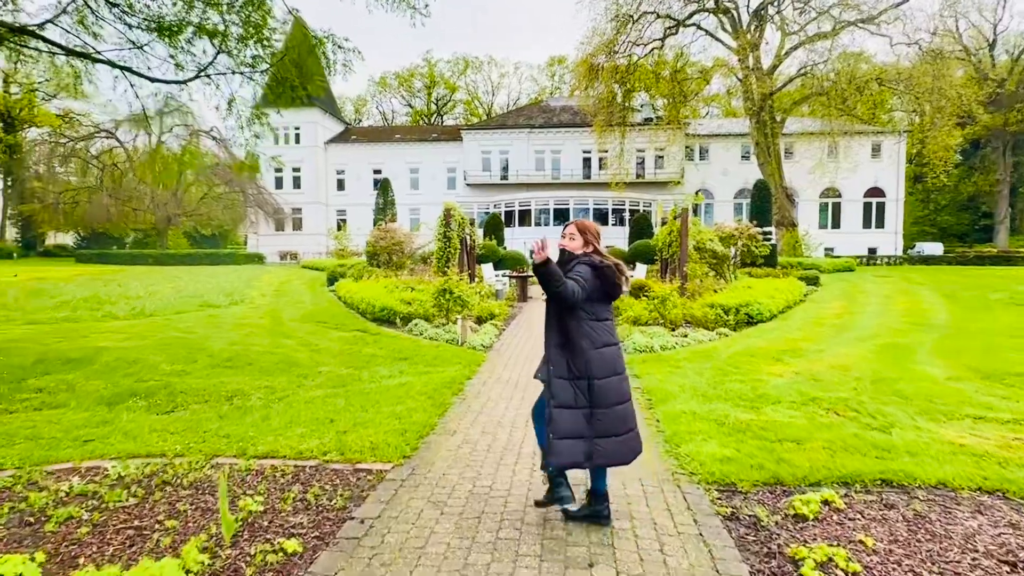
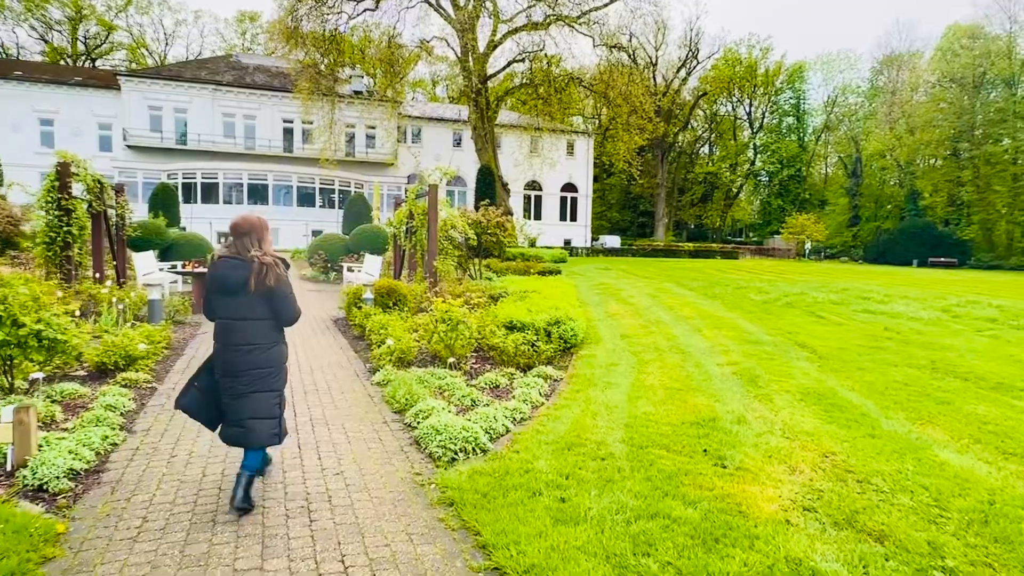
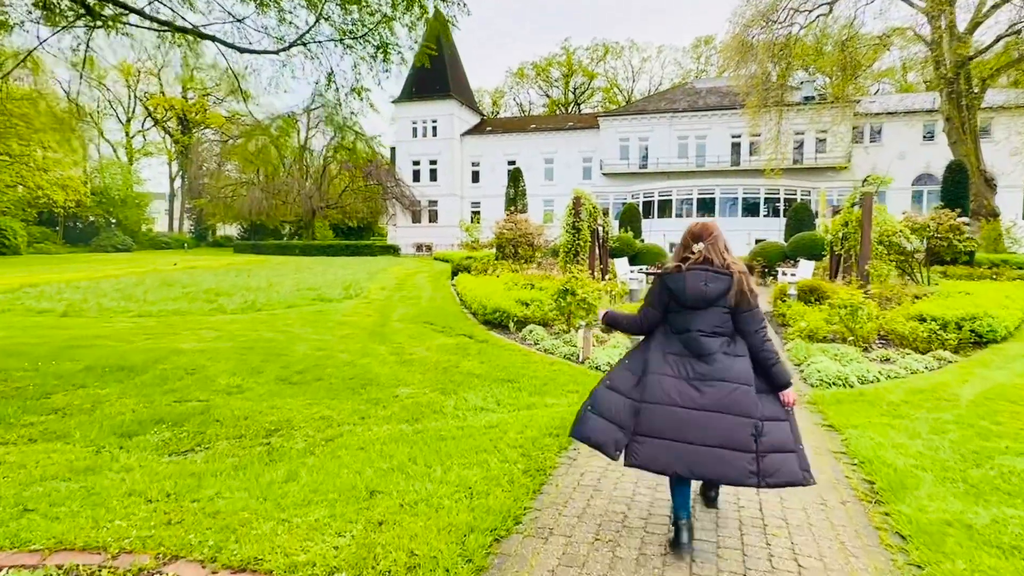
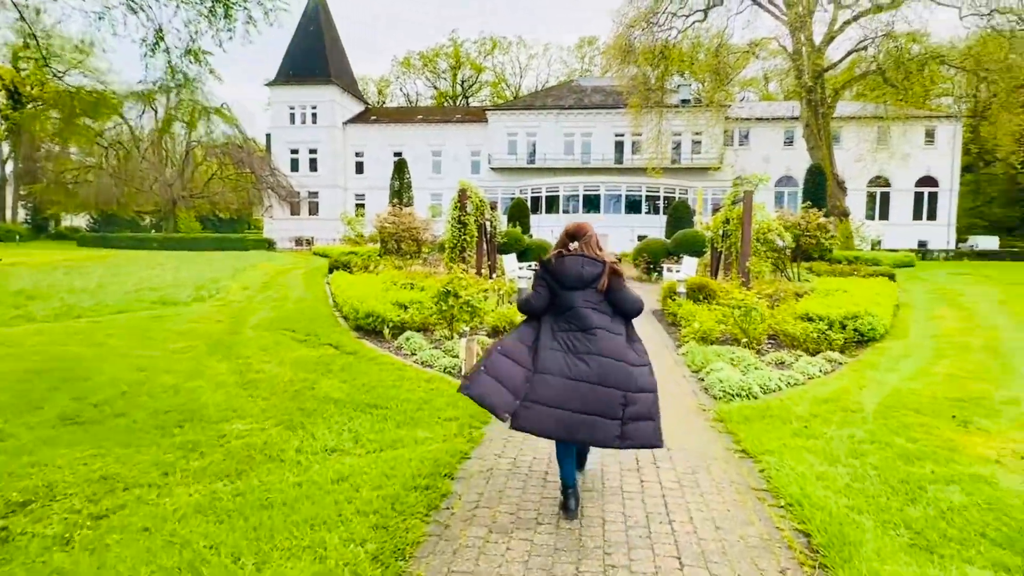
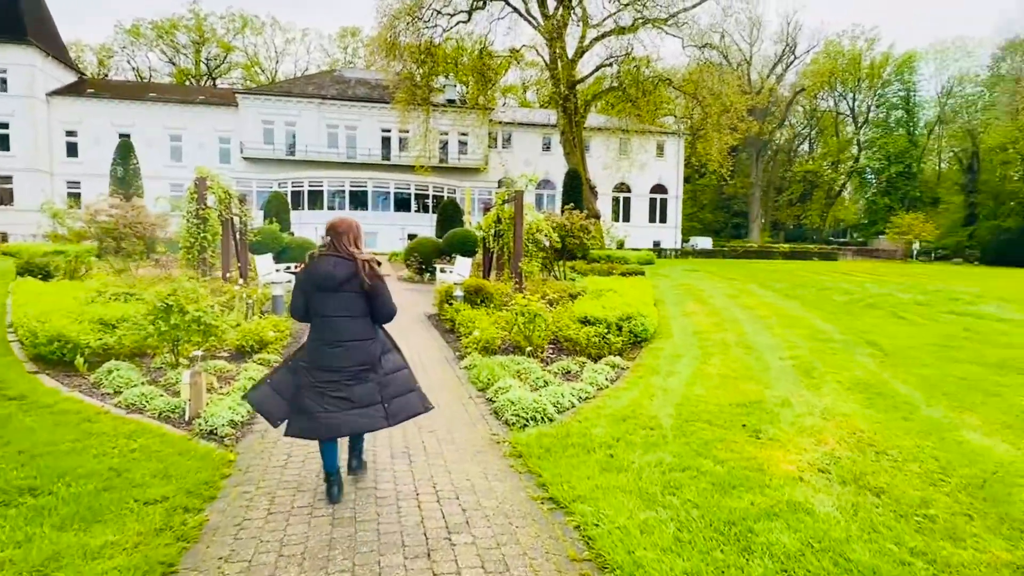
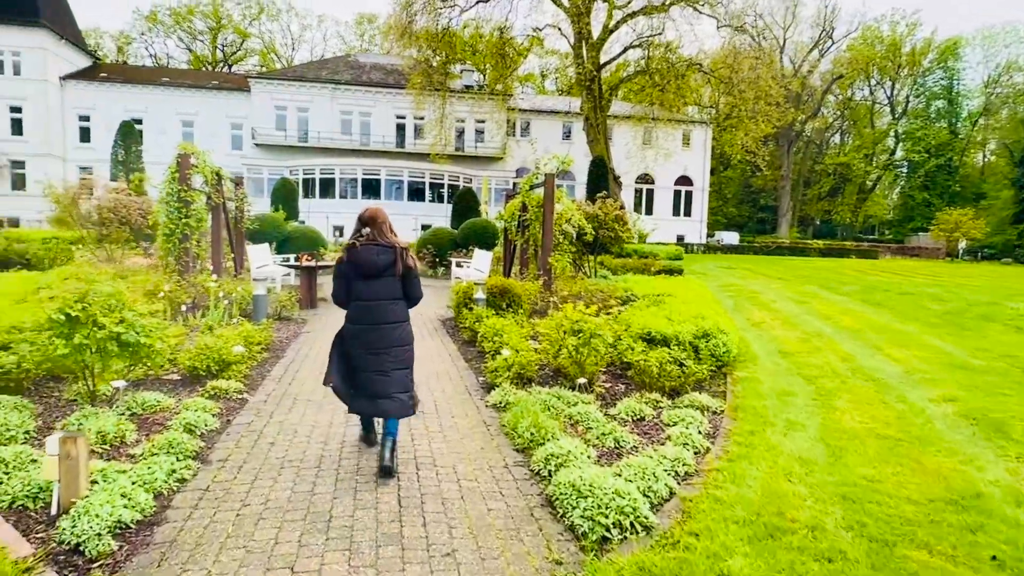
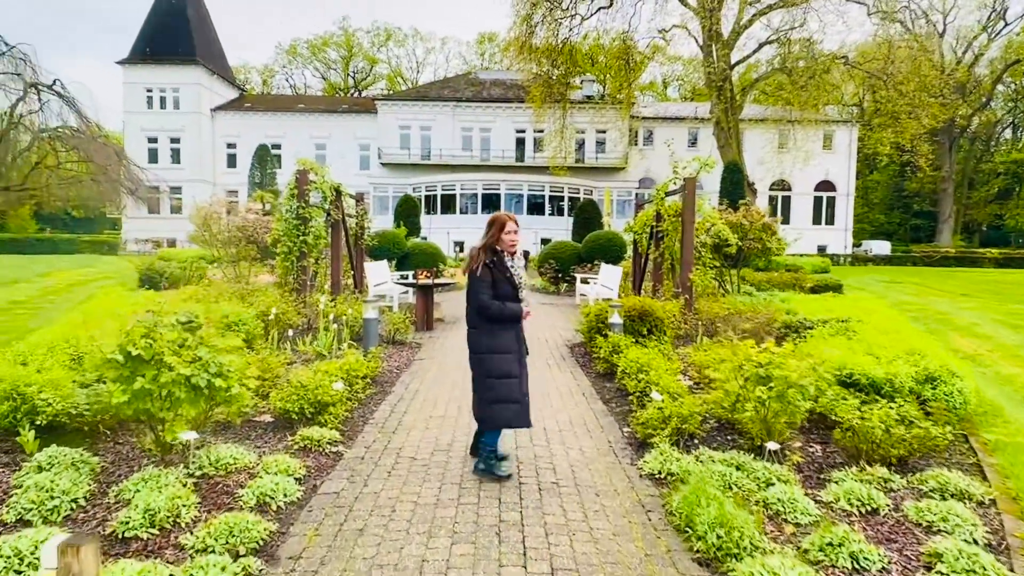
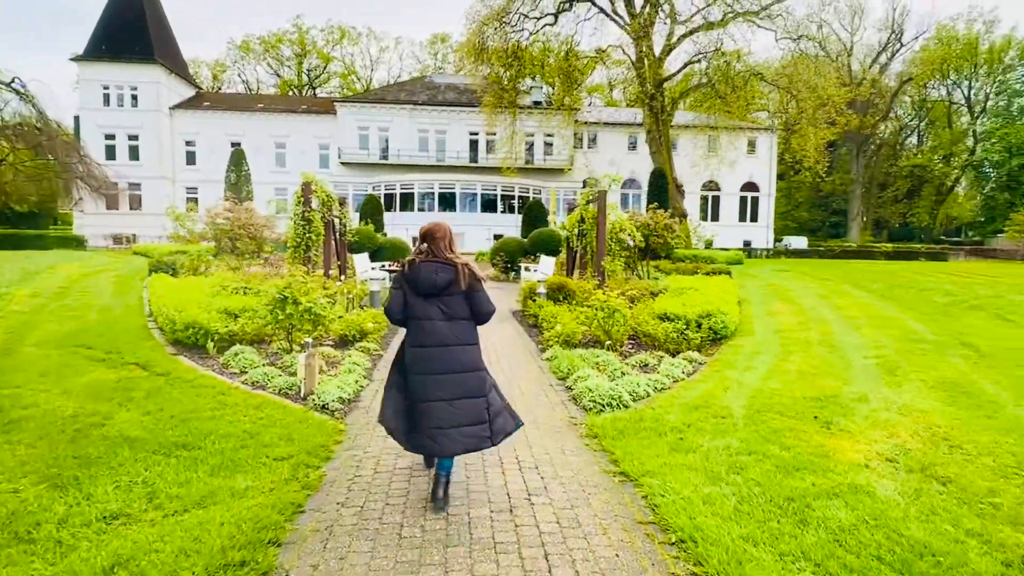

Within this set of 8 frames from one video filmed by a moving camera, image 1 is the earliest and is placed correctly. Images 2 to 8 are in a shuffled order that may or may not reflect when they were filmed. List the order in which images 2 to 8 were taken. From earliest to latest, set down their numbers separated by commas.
3, 4, 8, 5, 2, 6, 7
